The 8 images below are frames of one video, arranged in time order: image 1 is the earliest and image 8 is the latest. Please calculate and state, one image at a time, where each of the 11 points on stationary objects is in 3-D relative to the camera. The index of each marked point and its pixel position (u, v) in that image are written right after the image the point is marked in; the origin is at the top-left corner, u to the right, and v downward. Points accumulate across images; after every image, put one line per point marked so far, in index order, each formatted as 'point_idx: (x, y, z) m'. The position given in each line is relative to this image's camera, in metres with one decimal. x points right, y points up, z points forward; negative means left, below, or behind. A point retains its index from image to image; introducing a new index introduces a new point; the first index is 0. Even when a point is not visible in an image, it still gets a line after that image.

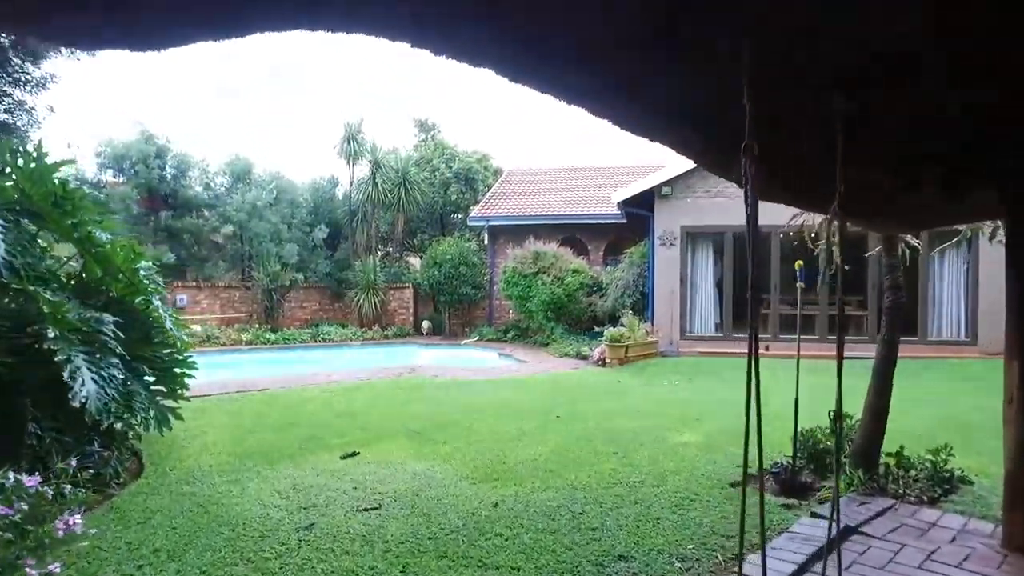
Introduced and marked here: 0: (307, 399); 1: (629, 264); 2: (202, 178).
0: (-2.5, -1.4, +9.0) m
1: (+2.5, +0.5, +15.4) m
2: (-8.2, +3.0, +19.1) m
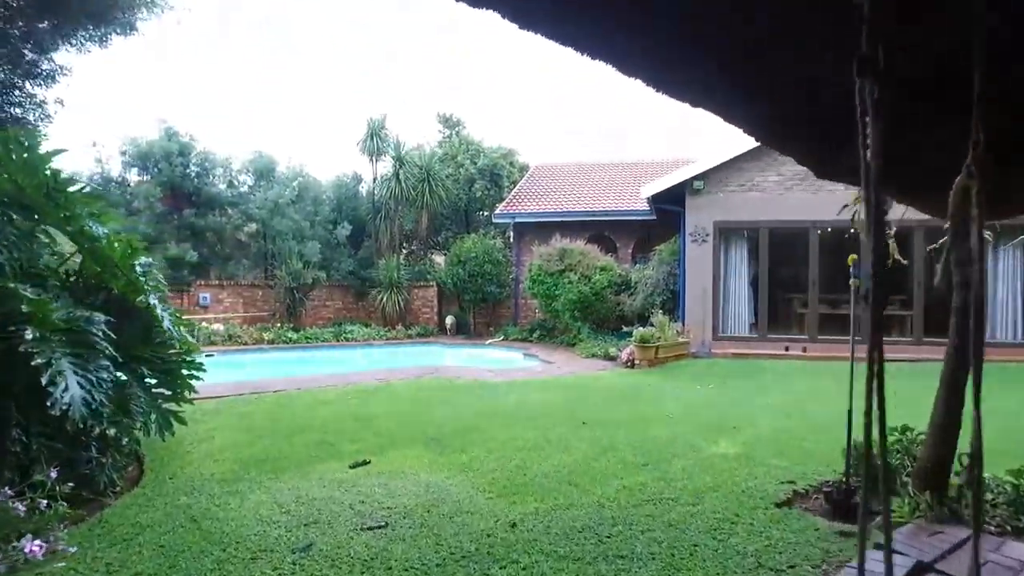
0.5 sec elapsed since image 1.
0: (-2.2, -1.3, +8.6) m
1: (+3.0, +0.5, +14.8) m
2: (-7.5, +3.0, +19.0) m
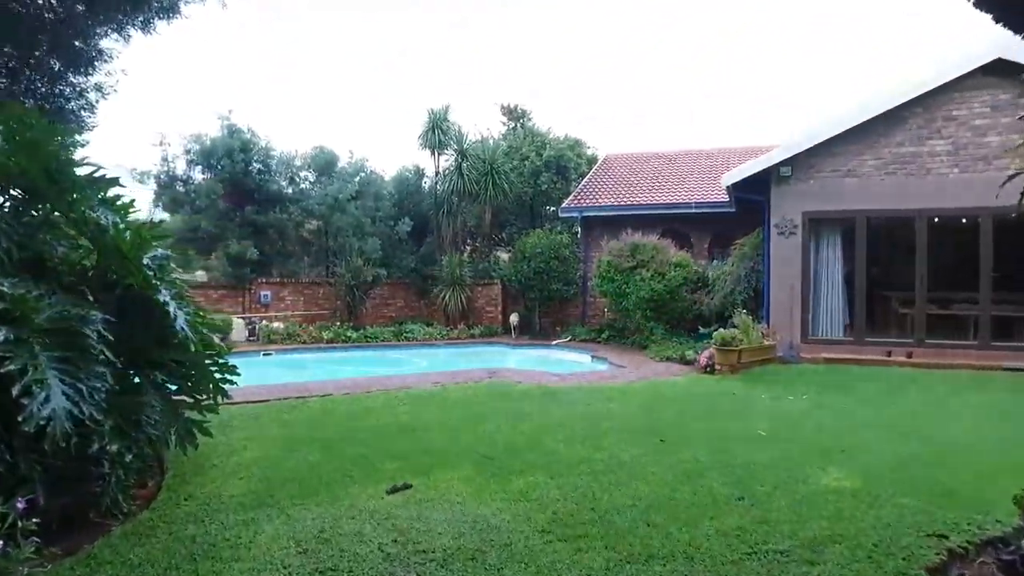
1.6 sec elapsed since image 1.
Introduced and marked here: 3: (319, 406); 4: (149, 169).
0: (-1.5, -1.3, +7.9) m
1: (+4.2, +0.6, +13.6) m
2: (-5.8, +3.1, +18.7) m
3: (-2.1, -1.3, +8.0) m
4: (-9.1, +3.0, +18.2) m
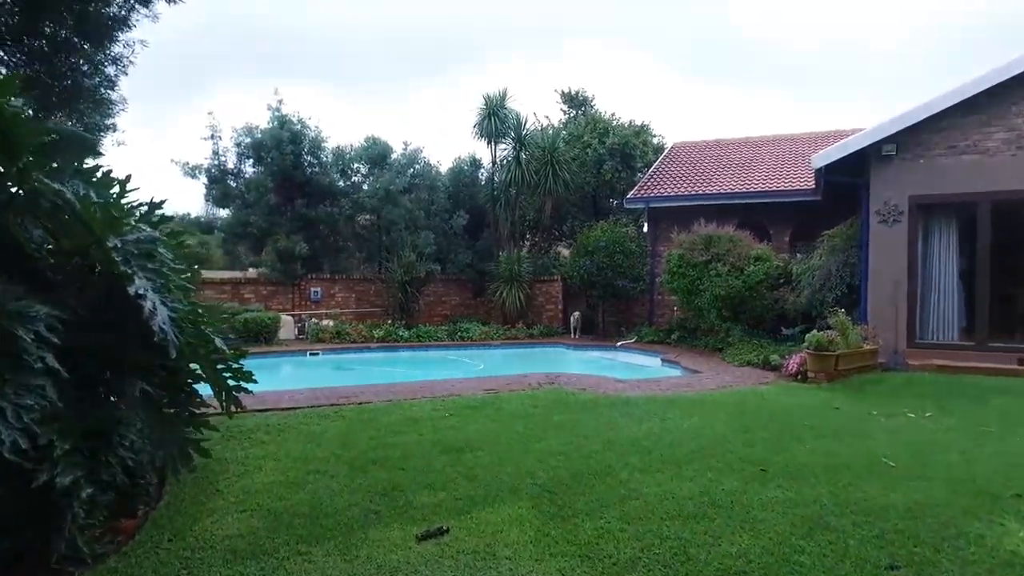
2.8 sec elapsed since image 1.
0: (-0.9, -1.2, +6.9) m
1: (+5.3, +0.6, +12.2) m
2: (-4.3, +3.1, +18.0) m
3: (-1.5, -1.3, +7.1) m
4: (-7.6, +3.0, +17.8) m
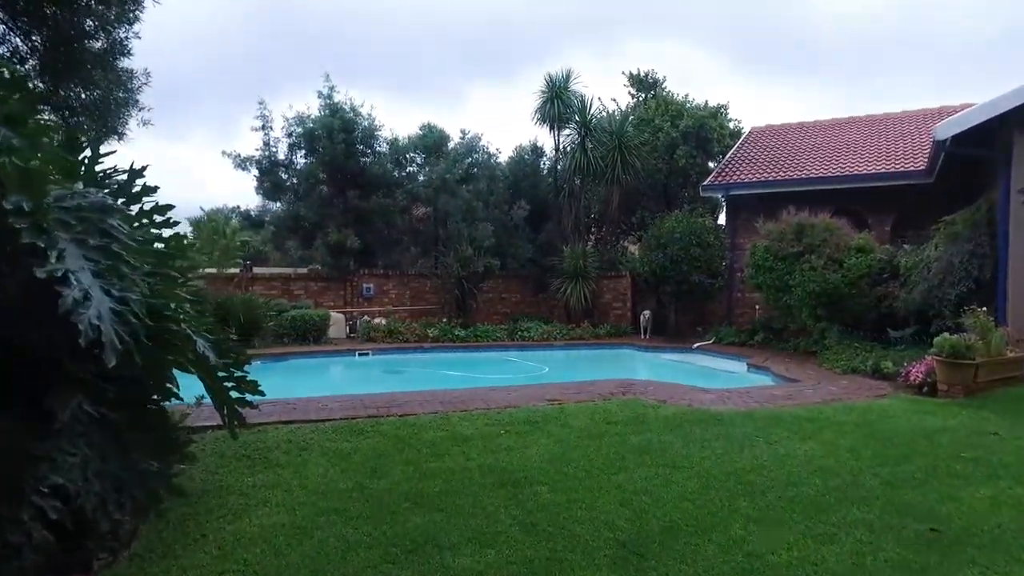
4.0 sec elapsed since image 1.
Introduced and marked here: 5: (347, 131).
0: (-0.4, -1.2, +5.8) m
1: (+6.2, +0.7, +10.4) m
2: (-2.9, +3.2, +17.1) m
3: (-1.0, -1.2, +6.0) m
4: (-6.1, +3.1, +17.2) m
5: (-3.7, +3.5, +16.4) m
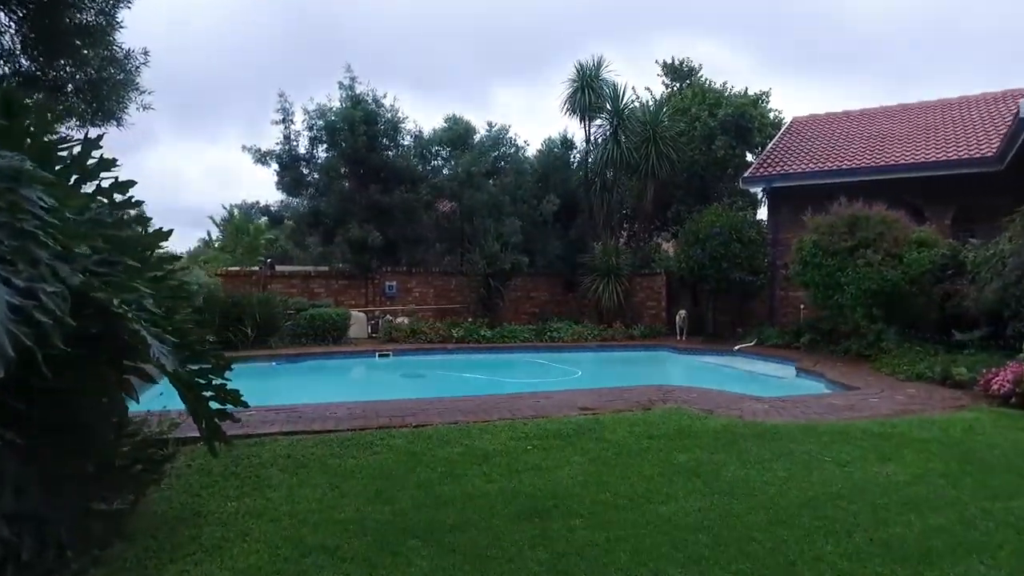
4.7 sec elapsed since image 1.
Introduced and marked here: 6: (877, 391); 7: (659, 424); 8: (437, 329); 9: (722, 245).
0: (-0.2, -1.1, +5.0) m
1: (+6.6, +0.7, +9.5) m
2: (-2.2, +3.3, +16.5) m
3: (-0.8, -1.2, +5.3) m
4: (-5.5, +3.2, +16.7) m
5: (-3.1, +3.6, +15.8) m
6: (+3.8, -1.1, +7.5) m
7: (+1.2, -1.1, +6.0) m
8: (-1.4, -0.8, +14.3) m
9: (+3.9, +0.8, +13.7) m
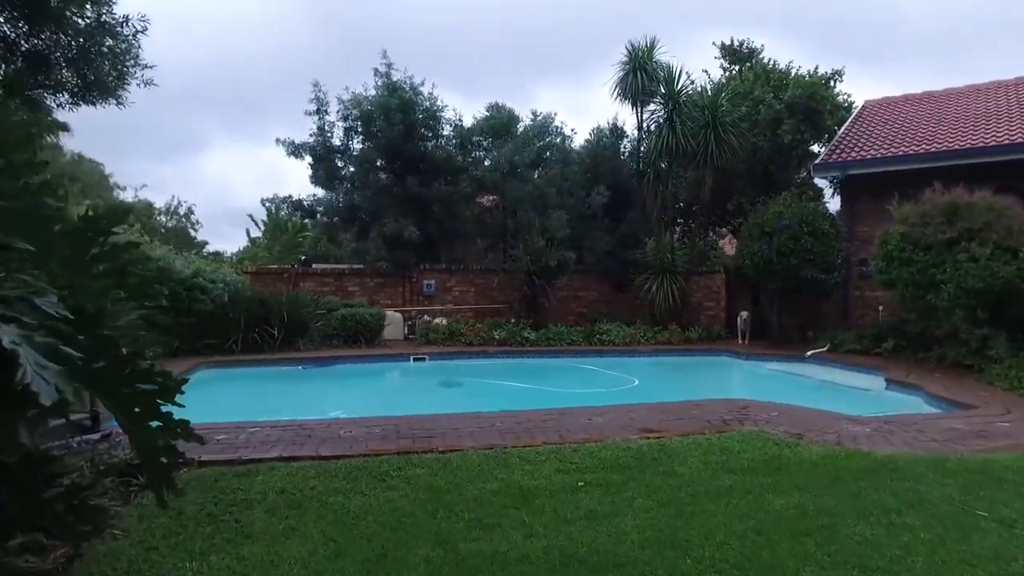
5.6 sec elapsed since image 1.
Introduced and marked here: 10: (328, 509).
0: (0.0, -1.1, +4.0) m
1: (+7.1, +0.8, +8.0) m
2: (-1.2, +3.3, +15.5) m
3: (-0.5, -1.1, +4.2) m
4: (-4.5, +3.2, +15.9) m
5: (-2.1, +3.6, +14.9) m
6: (+4.2, -1.1, +6.2) m
7: (+1.5, -1.1, +4.9) m
8: (-0.6, -0.8, +13.3) m
9: (+4.7, +0.8, +12.3) m
10: (-1.0, -1.1, +3.8) m
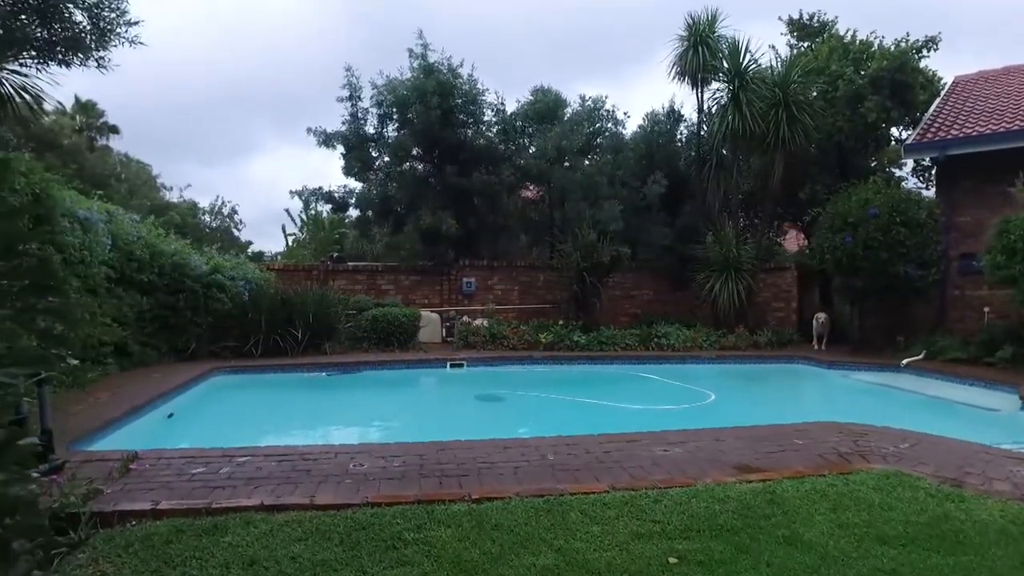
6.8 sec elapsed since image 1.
0: (+0.3, -1.1, +2.7) m
1: (+7.6, +0.8, +6.2) m
2: (-0.3, +3.3, +14.3) m
3: (-0.3, -1.1, +3.0) m
4: (-3.6, +3.2, +14.9) m
5: (-1.3, +3.6, +13.7) m
6: (+4.5, -1.0, +4.7) m
7: (+1.8, -1.0, +3.5) m
8: (+0.2, -0.7, +12.0) m
9: (+5.4, +0.8, +10.7) m
10: (-0.8, -1.1, +2.6) m
